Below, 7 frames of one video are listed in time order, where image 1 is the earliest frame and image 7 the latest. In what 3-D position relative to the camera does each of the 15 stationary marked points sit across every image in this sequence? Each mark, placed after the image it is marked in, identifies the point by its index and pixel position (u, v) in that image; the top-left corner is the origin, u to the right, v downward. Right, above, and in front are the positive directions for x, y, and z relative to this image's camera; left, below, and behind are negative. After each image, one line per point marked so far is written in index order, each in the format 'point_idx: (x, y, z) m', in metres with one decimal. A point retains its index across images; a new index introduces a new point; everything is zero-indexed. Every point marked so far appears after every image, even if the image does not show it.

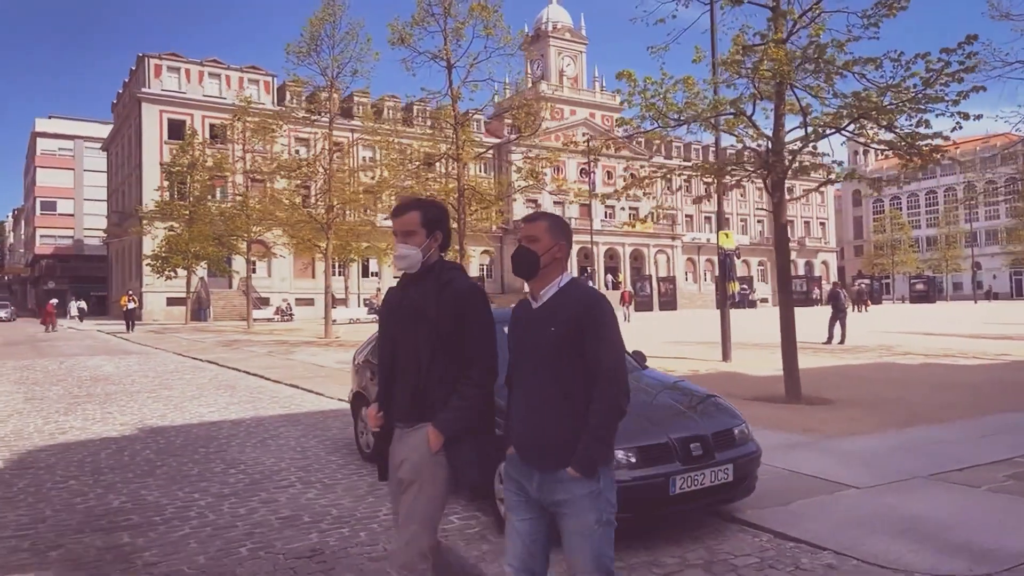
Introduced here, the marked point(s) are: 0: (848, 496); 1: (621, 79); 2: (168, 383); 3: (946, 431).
0: (+2.3, -1.4, +5.3) m
1: (+1.5, +2.9, +10.6) m
2: (-5.5, -1.5, +12.5) m
3: (+4.6, -1.5, +8.0) m
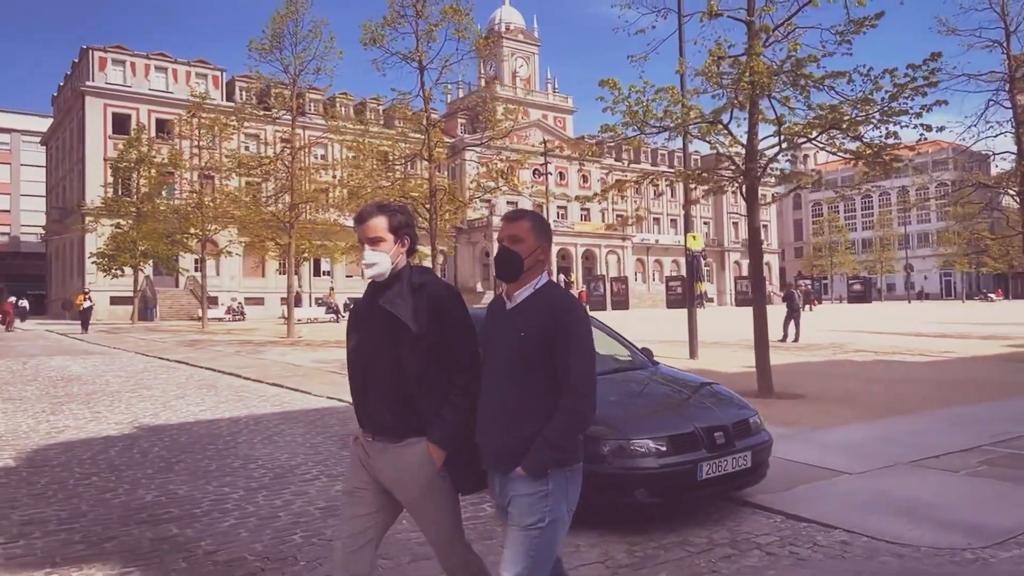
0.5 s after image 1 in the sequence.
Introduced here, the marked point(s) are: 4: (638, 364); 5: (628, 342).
0: (+2.5, -1.4, +5.7) m
1: (+1.3, +2.9, +10.9) m
2: (-5.9, -1.5, +12.4) m
3: (+4.5, -1.5, +8.6) m
4: (+1.0, -0.6, +6.2) m
5: (+1.0, -0.5, +6.6) m
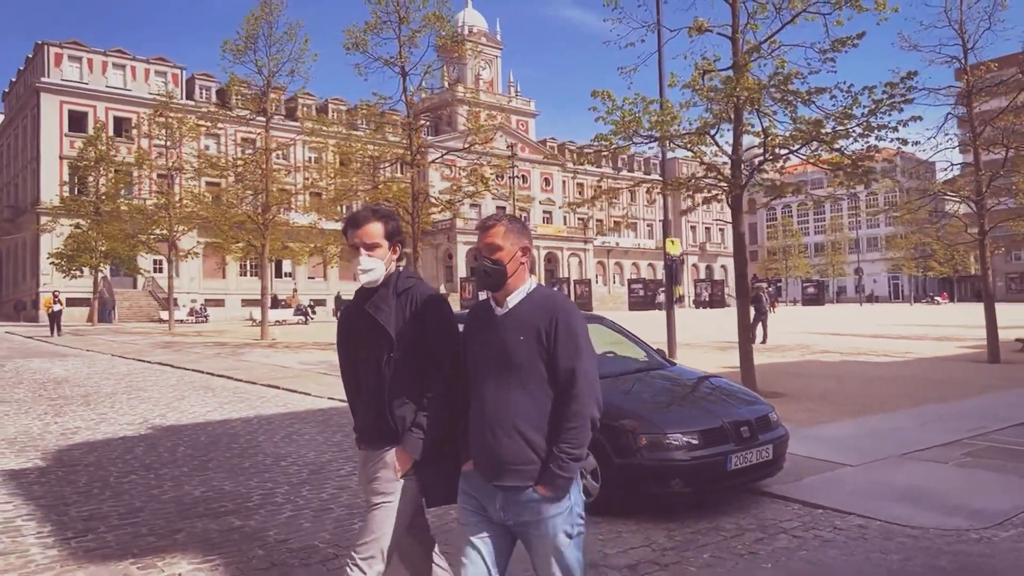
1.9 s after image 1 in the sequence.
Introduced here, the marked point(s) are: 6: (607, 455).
0: (+2.7, -1.5, +6.2) m
1: (+1.2, +2.8, +11.3) m
2: (-6.0, -1.5, +12.4) m
3: (+4.6, -1.6, +9.2) m
4: (+1.2, -0.7, +6.6) m
5: (+1.2, -0.5, +6.9) m
6: (+0.6, -1.1, +5.1) m
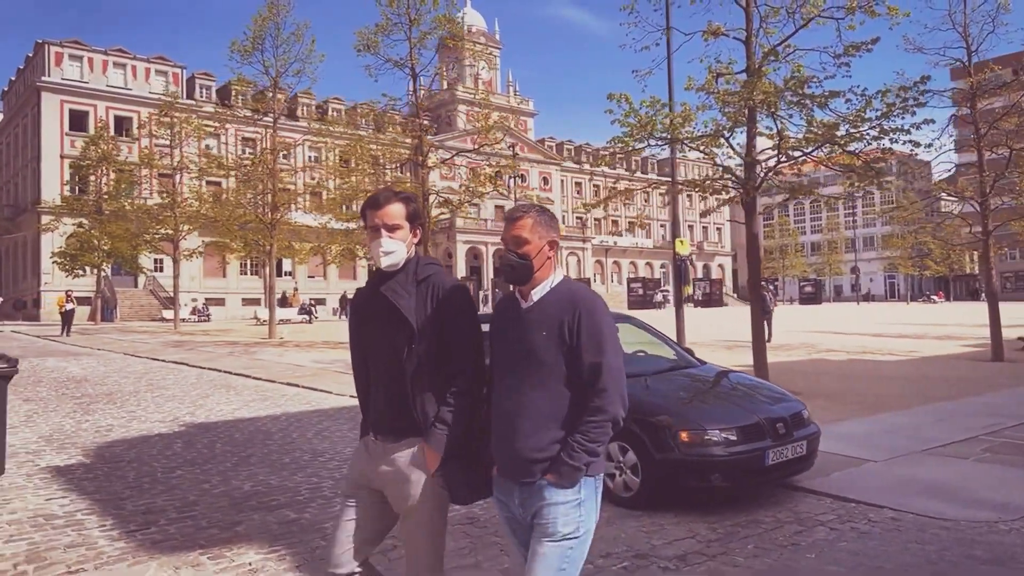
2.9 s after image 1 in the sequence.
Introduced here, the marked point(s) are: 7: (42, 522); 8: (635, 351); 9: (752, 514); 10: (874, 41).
0: (+3.0, -1.5, +6.4) m
1: (+1.5, +2.8, +11.5) m
2: (-5.7, -1.5, +12.5) m
3: (+4.8, -1.6, +9.4) m
4: (+1.5, -0.7, +6.7) m
5: (+1.5, -0.5, +7.1) m
6: (+0.9, -1.1, +5.3) m
7: (-3.0, -1.5, +4.9) m
8: (+1.1, -0.5, +6.8) m
9: (+1.6, -1.5, +5.1) m
10: (+4.8, +3.3, +10.2) m
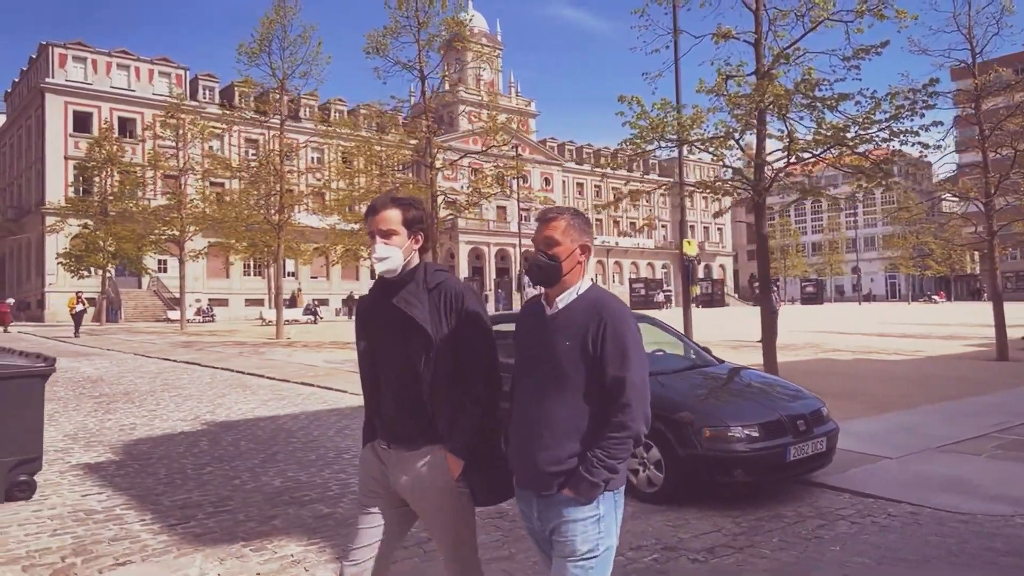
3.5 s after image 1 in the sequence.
0: (+3.1, -1.5, +6.5) m
1: (+1.7, +2.8, +11.6) m
2: (-5.5, -1.5, +12.6) m
3: (+5.0, -1.6, +9.5) m
4: (+1.7, -0.7, +6.9) m
5: (+1.7, -0.5, +7.2) m
6: (+1.1, -1.1, +5.4) m
7: (-2.8, -1.5, +5.0) m
8: (+1.3, -0.5, +6.9) m
9: (+1.8, -1.5, +5.2) m
10: (+5.0, +3.3, +10.4) m
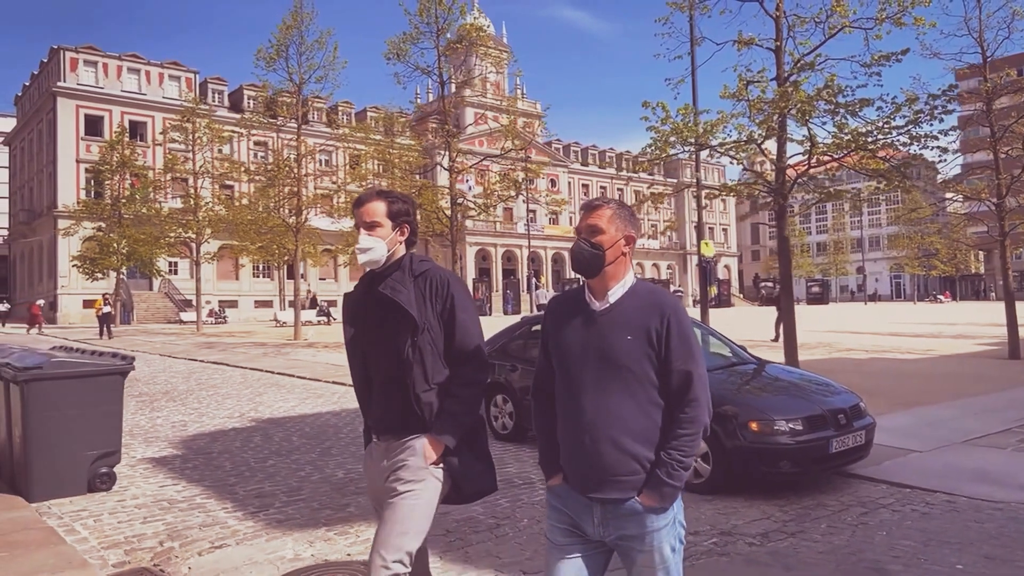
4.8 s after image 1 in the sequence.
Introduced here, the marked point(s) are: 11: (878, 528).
0: (+3.6, -1.5, +6.8) m
1: (+2.1, +2.8, +11.9) m
2: (-5.1, -1.6, +13.0) m
3: (+5.4, -1.6, +9.8) m
4: (+2.1, -0.7, +7.2) m
5: (+2.1, -0.5, +7.5) m
6: (+1.5, -1.1, +5.7) m
7: (-2.4, -1.5, +5.4) m
8: (+1.7, -0.6, +7.2) m
9: (+2.2, -1.5, +5.5) m
10: (+5.4, +3.3, +10.7) m
11: (+2.3, -1.5, +4.8) m
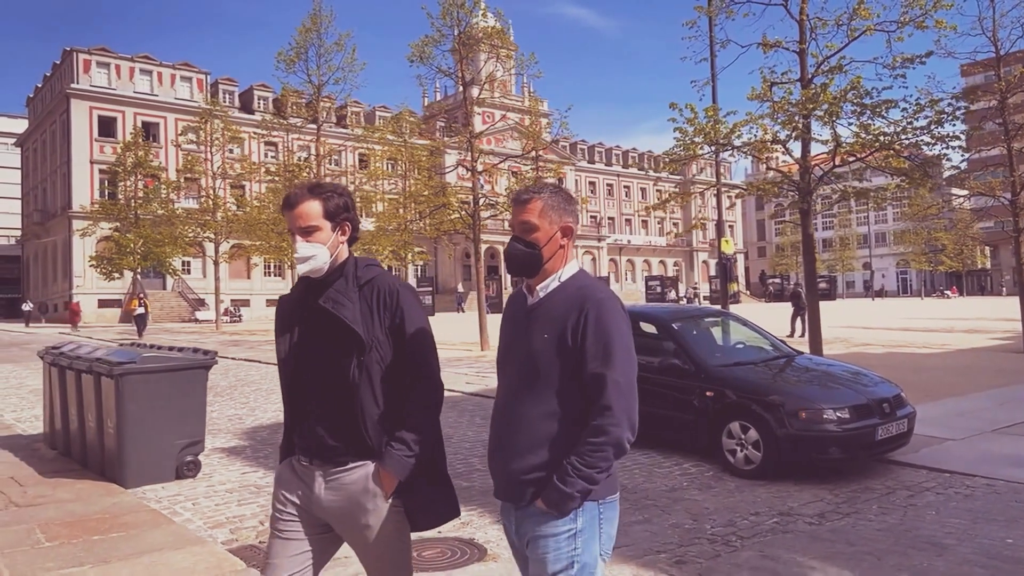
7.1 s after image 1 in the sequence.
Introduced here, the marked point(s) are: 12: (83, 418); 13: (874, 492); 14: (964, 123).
0: (+4.0, -1.4, +7.1) m
1: (+2.6, +2.8, +12.3) m
2: (-4.6, -1.6, +13.3) m
3: (+6.0, -1.5, +10.1) m
4: (+2.6, -0.6, +7.5) m
5: (+2.6, -0.5, +7.9) m
6: (+2.0, -1.1, +6.0) m
7: (-1.9, -1.5, +5.7) m
8: (+2.2, -0.5, +7.6) m
9: (+2.7, -1.5, +5.9) m
10: (+5.9, +3.3, +11.0) m
11: (+2.8, -1.5, +5.2) m
12: (-3.7, -1.1, +6.6) m
13: (+2.6, -1.5, +5.6) m
14: (+6.4, +2.4, +10.9) m
